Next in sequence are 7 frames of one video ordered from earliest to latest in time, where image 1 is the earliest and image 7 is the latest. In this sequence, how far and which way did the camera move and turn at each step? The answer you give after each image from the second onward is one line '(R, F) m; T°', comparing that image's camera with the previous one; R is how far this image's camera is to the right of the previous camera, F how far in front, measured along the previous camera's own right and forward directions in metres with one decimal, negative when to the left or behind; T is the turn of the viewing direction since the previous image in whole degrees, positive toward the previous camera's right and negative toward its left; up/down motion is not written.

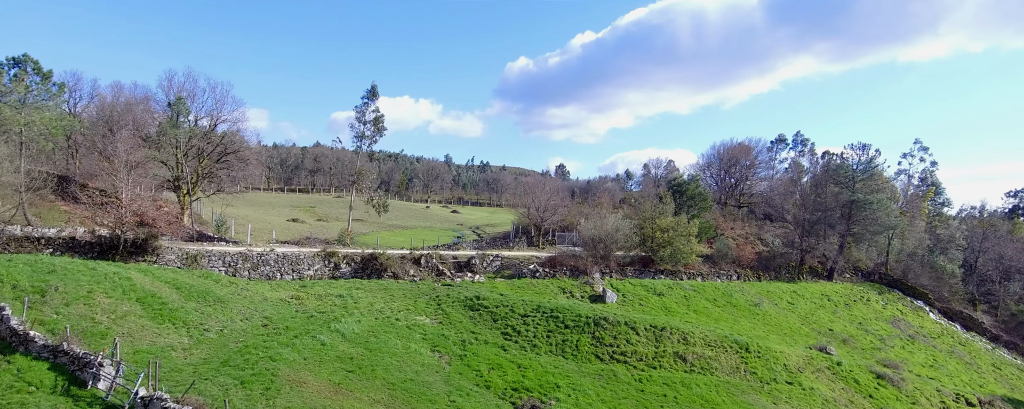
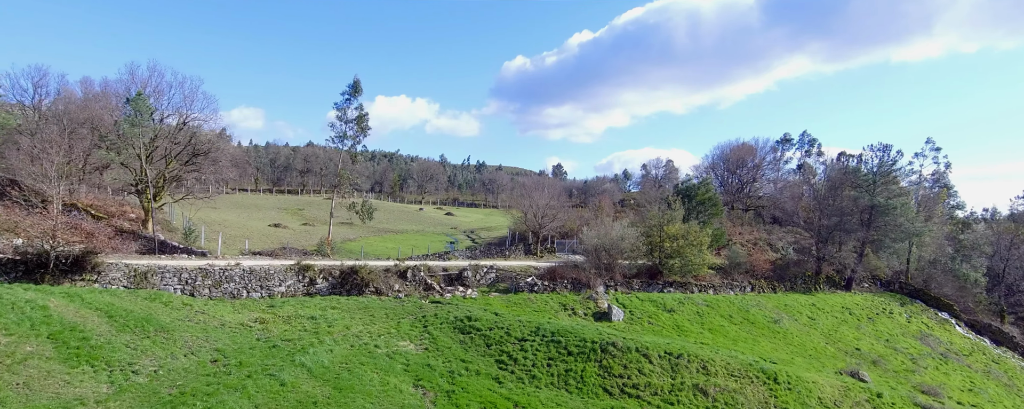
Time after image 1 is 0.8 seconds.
(0.0, +3.6) m; 0°
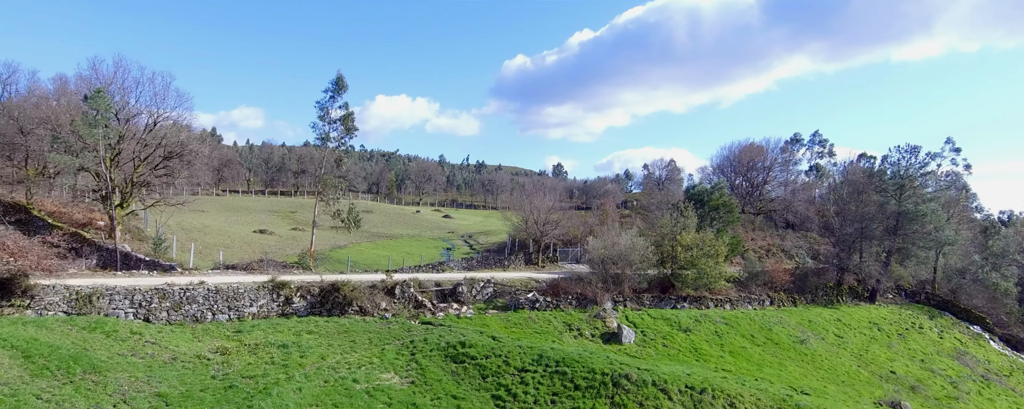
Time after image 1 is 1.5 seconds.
(0.0, +3.4) m; 0°
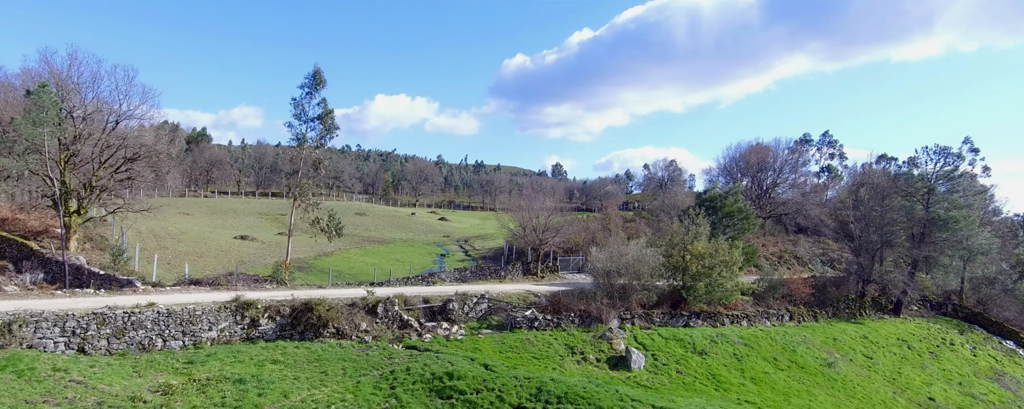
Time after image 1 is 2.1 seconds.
(+0.2, +3.3) m; 0°
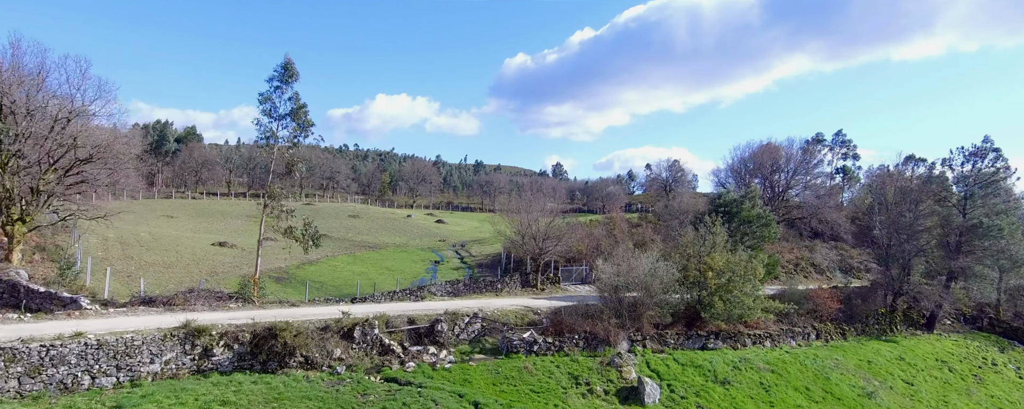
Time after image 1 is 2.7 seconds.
(+0.2, +3.6) m; 0°
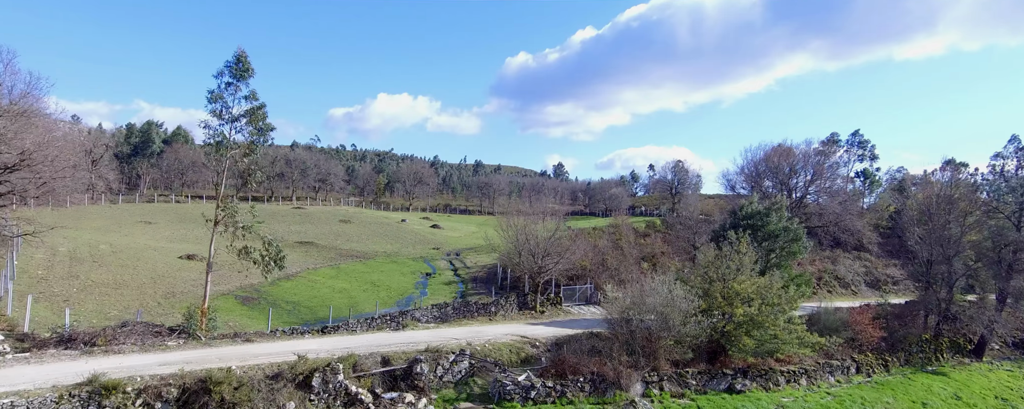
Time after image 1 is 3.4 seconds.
(+0.3, +4.4) m; 0°
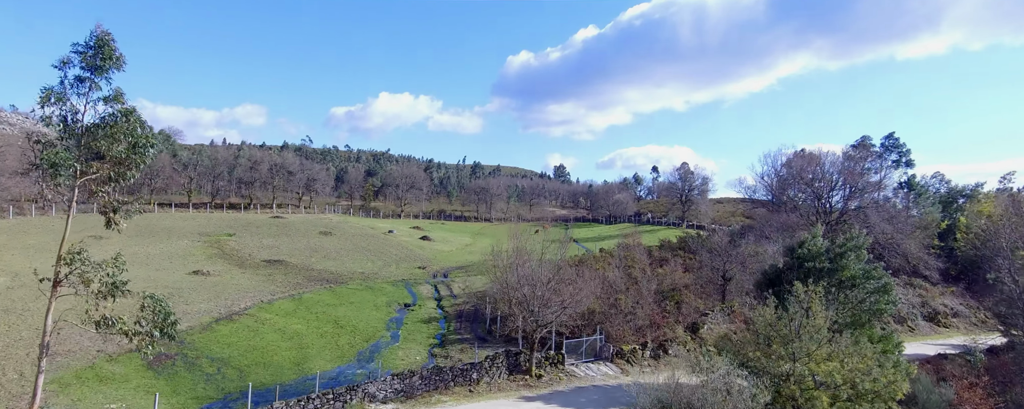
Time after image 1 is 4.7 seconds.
(+0.6, +8.0) m; 0°
